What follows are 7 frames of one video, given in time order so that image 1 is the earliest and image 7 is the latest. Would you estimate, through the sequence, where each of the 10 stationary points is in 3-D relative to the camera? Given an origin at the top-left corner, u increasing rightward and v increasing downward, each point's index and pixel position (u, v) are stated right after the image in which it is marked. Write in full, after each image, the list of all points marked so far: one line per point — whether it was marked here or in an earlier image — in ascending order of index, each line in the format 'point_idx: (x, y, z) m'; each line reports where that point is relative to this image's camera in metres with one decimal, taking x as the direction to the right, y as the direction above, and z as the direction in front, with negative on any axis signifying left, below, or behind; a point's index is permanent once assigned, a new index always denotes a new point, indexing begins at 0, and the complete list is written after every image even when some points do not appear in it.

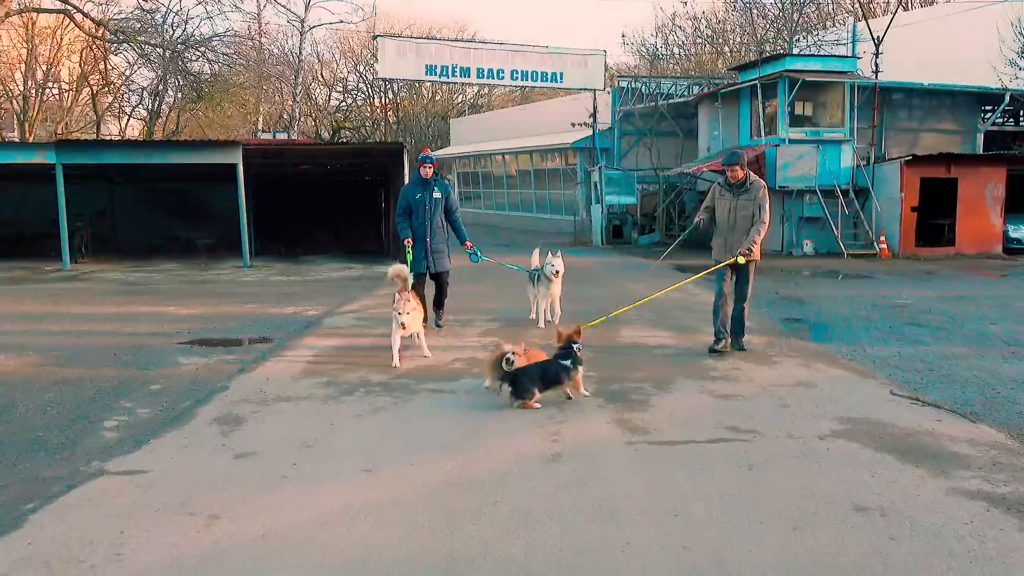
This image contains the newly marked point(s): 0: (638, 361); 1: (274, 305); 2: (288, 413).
0: (+1.1, -0.6, +7.7) m
1: (-3.0, -0.2, +11.8) m
2: (-1.3, -0.8, +5.8) m
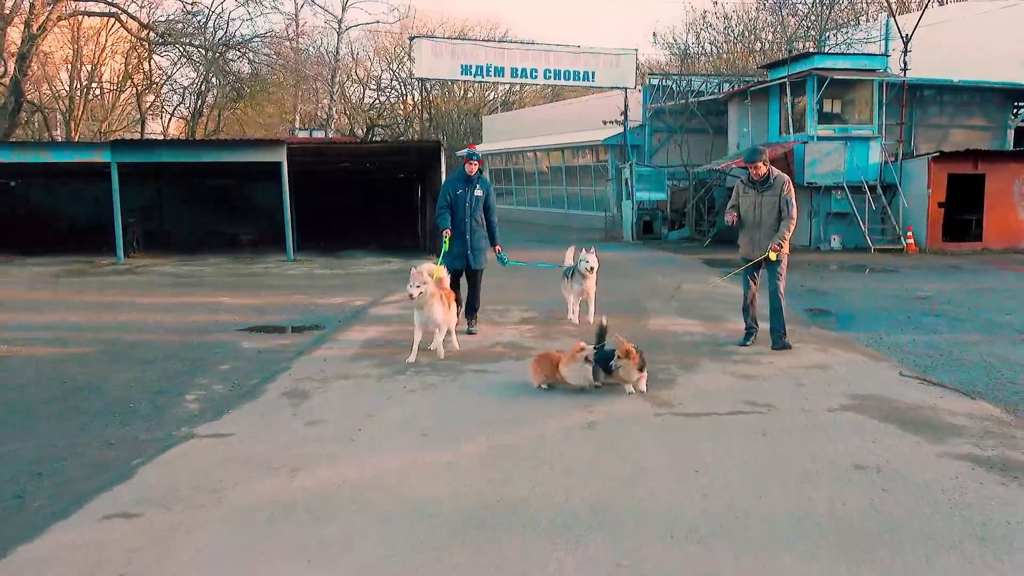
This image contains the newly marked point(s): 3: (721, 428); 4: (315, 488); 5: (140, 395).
0: (+1.4, -0.5, +8.2) m
1: (-2.5, -0.1, +12.5) m
2: (-1.1, -0.7, +6.4) m
3: (+1.2, -0.8, +5.4) m
4: (-0.9, -0.9, +4.4) m
5: (-2.4, -0.7, +6.2) m
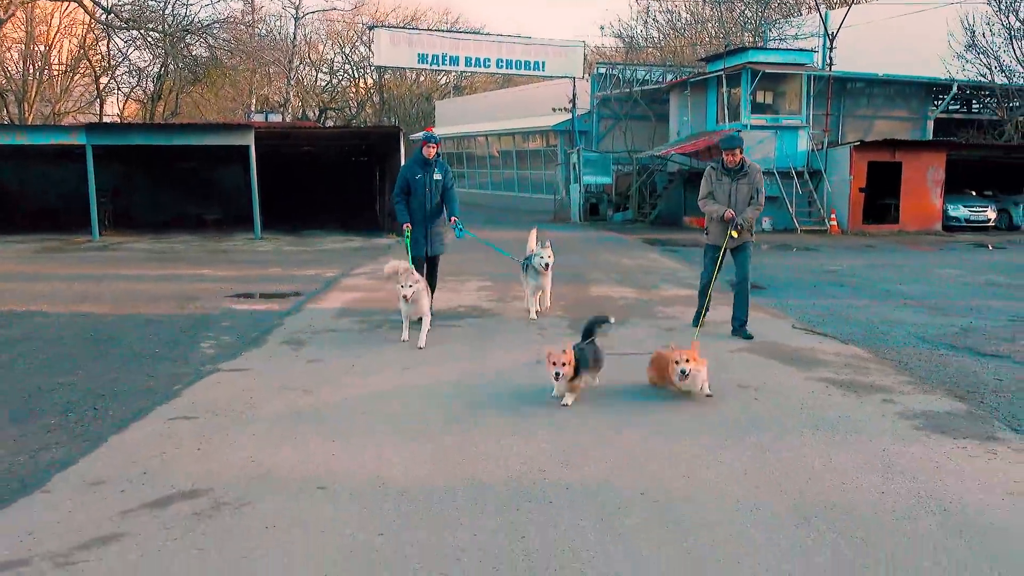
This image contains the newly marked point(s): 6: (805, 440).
0: (+1.0, -0.2, +9.6) m
1: (-3.1, +0.3, +13.6) m
2: (-1.4, -0.4, +7.6) m
3: (+0.9, -0.6, +6.7) m
4: (-1.1, -0.7, +5.6) m
5: (-2.7, -0.4, +7.4) m
6: (+1.5, -0.8, +4.8) m
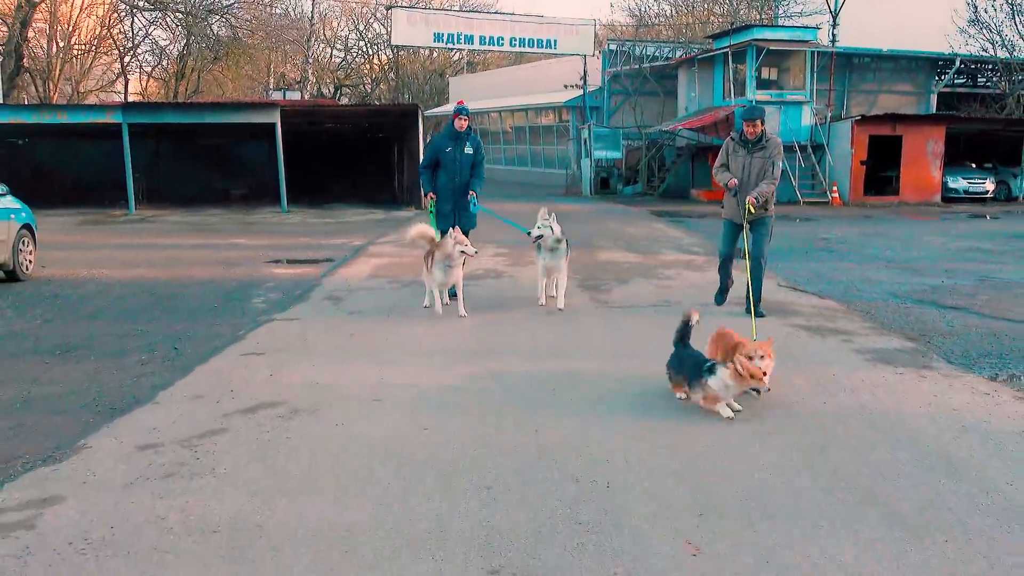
0: (+1.1, +0.2, +10.5) m
1: (-2.9, +0.8, +14.6) m
2: (-1.3, -0.1, +8.6) m
3: (+1.0, -0.2, +7.7) m
4: (-1.0, -0.4, +6.6) m
5: (-2.6, -0.1, +8.4) m
6: (+1.6, -0.5, +5.7) m
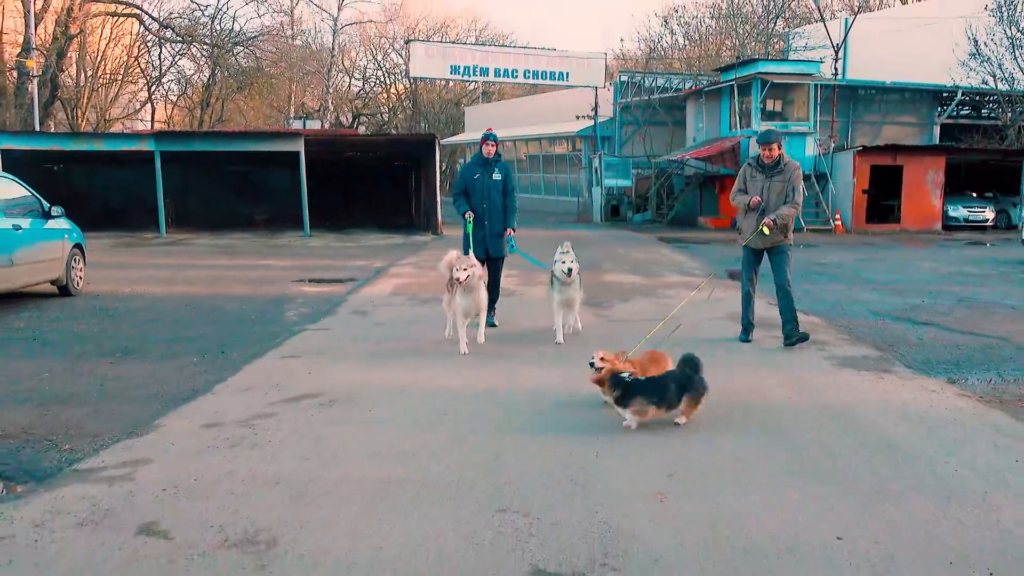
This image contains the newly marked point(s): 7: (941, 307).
0: (+1.2, 0.0, +11.3) m
1: (-2.7, +0.4, +15.4) m
2: (-1.2, -0.2, +9.4) m
3: (+1.1, -0.4, +8.4) m
4: (-0.9, -0.5, +7.4) m
5: (-2.5, -0.2, +9.2) m
6: (+1.6, -0.6, +6.5) m
7: (+4.4, -0.2, +9.8) m
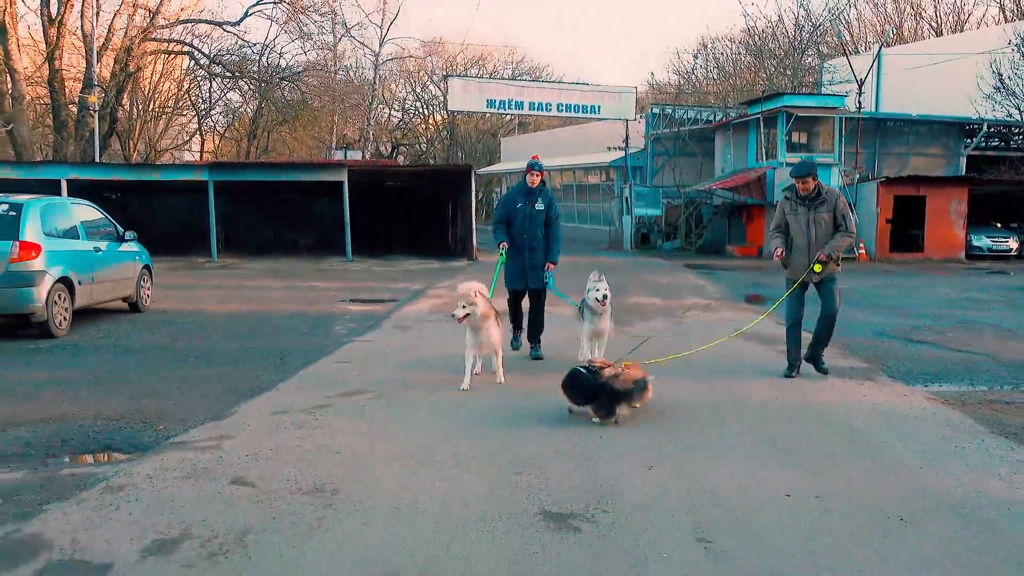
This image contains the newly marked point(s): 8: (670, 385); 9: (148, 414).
0: (+1.6, -0.3, +12.1) m
1: (-2.2, +0.1, +16.4) m
2: (-0.9, -0.4, +10.3) m
3: (+1.4, -0.6, +9.3) m
4: (-0.7, -0.6, +8.3) m
5: (-2.2, -0.4, +10.2) m
6: (+1.8, -0.7, +7.3) m
7: (+4.7, -0.5, +10.5) m
8: (+1.2, -0.7, +7.1) m
9: (-2.3, -0.8, +6.1) m
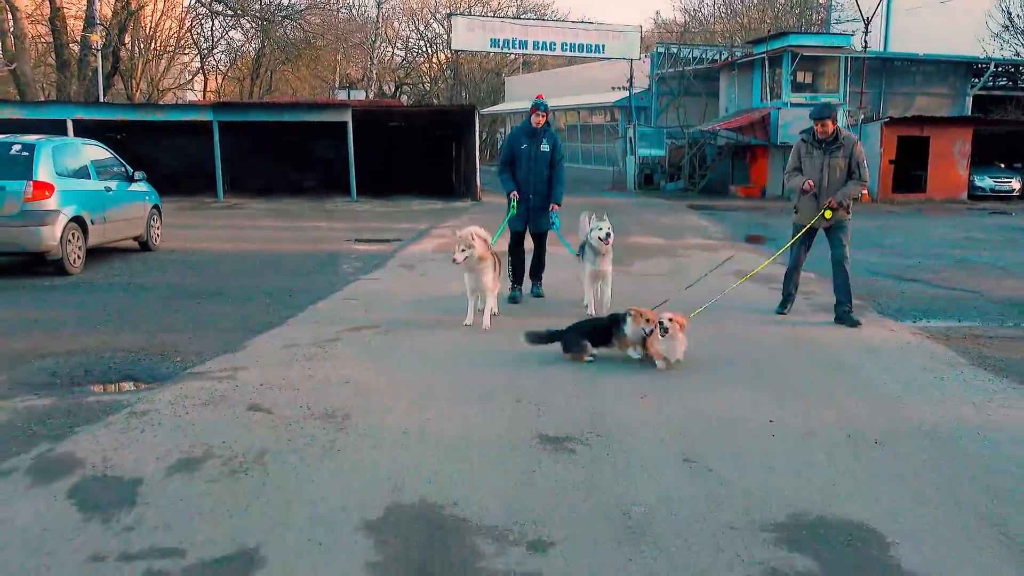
0: (+1.6, +0.5, +12.3) m
1: (-2.1, +1.1, +16.6) m
2: (-0.8, +0.3, +10.6) m
3: (+1.4, 0.0, +9.5) m
4: (-0.7, -0.1, +8.6) m
5: (-2.2, +0.2, +10.4) m
6: (+1.8, -0.2, +7.5) m
7: (+4.8, +0.2, +10.7) m
8: (+1.2, -0.3, +7.4) m
9: (-2.3, -0.4, +6.4) m
